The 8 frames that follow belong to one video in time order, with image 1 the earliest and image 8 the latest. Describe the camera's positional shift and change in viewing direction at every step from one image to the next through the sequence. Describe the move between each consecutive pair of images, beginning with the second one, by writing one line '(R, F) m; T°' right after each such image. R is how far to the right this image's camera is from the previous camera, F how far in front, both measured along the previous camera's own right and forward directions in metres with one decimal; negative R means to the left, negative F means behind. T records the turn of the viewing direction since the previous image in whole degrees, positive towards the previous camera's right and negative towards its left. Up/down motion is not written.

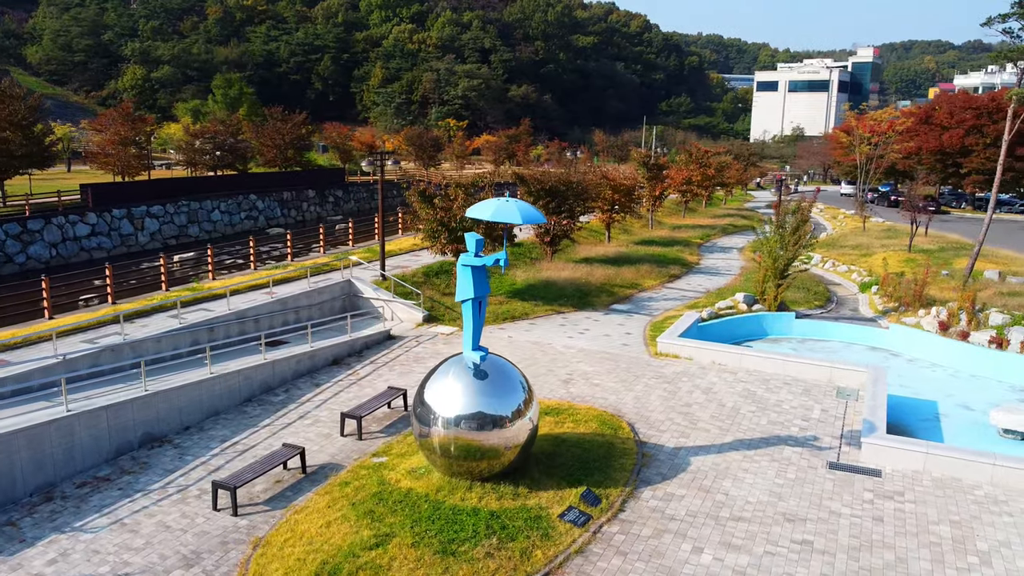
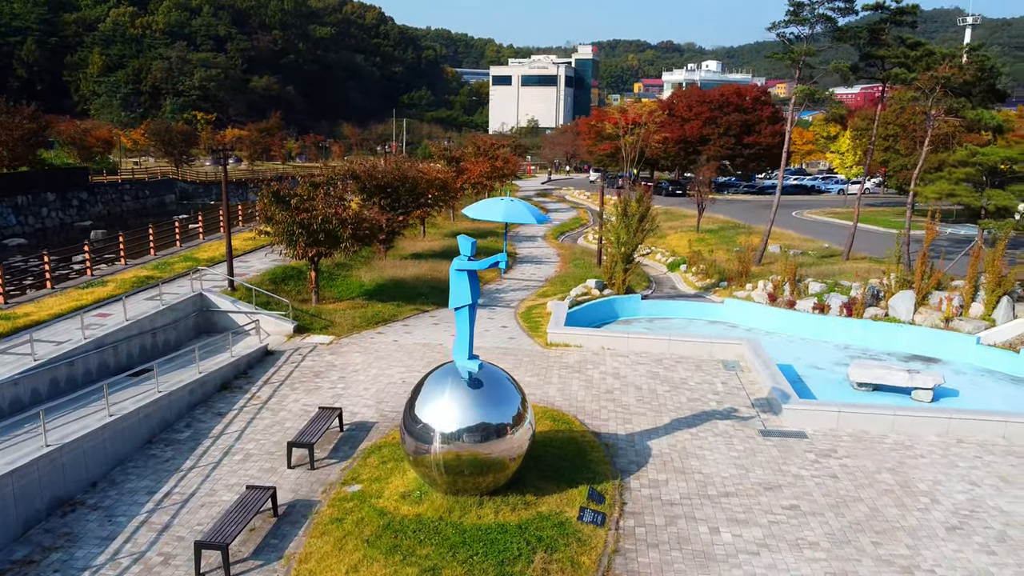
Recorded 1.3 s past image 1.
(-2.3, +0.7) m; +18°
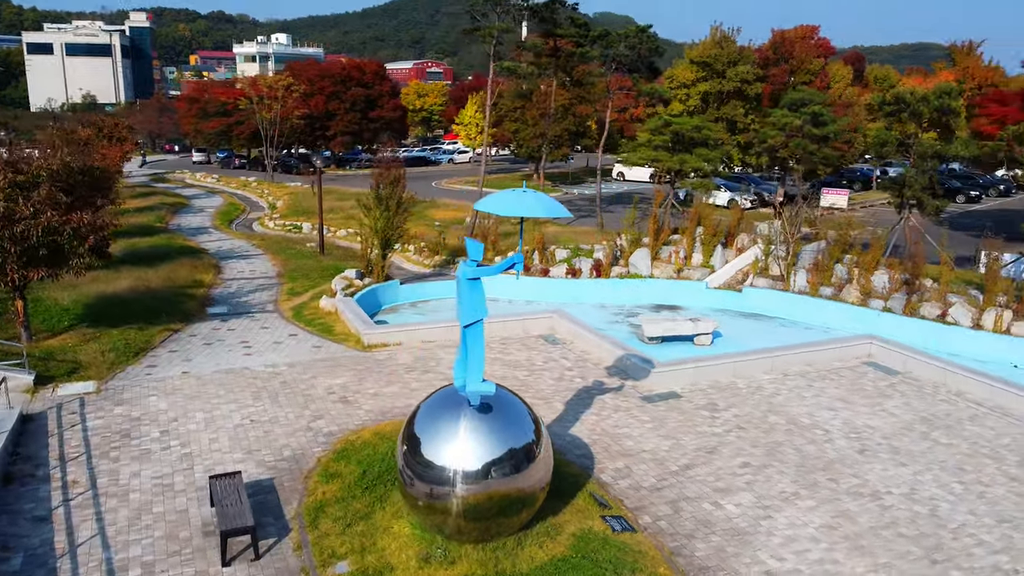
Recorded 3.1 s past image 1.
(-3.2, +1.9) m; +29°
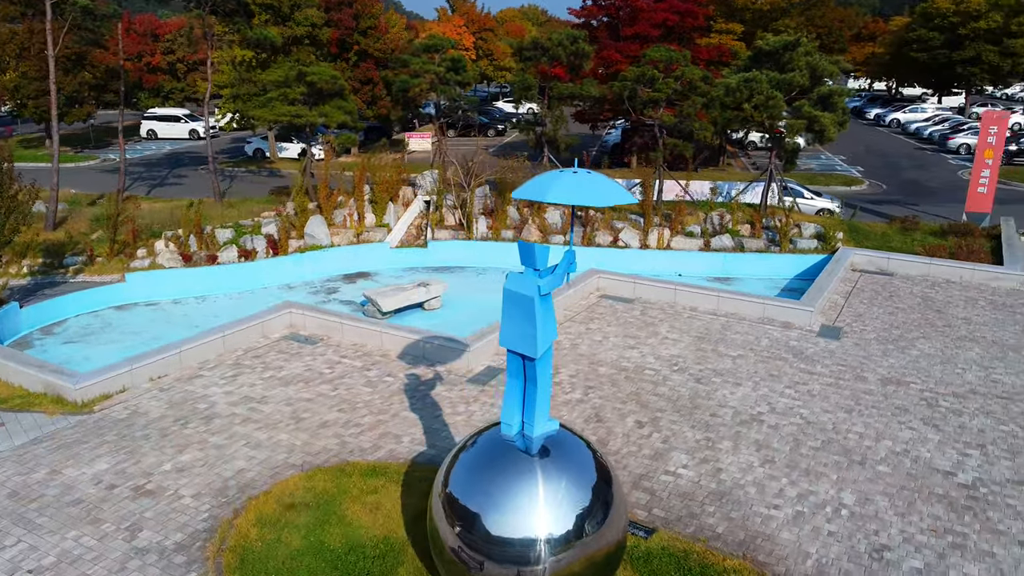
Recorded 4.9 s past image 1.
(-3.1, +2.4) m; +35°
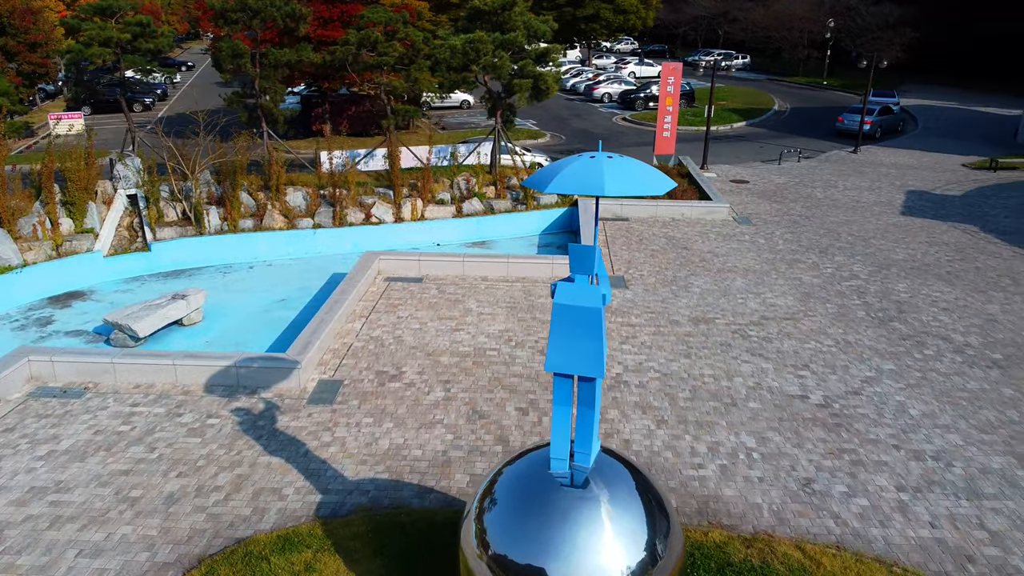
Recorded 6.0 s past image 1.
(-1.8, +1.2) m; +25°
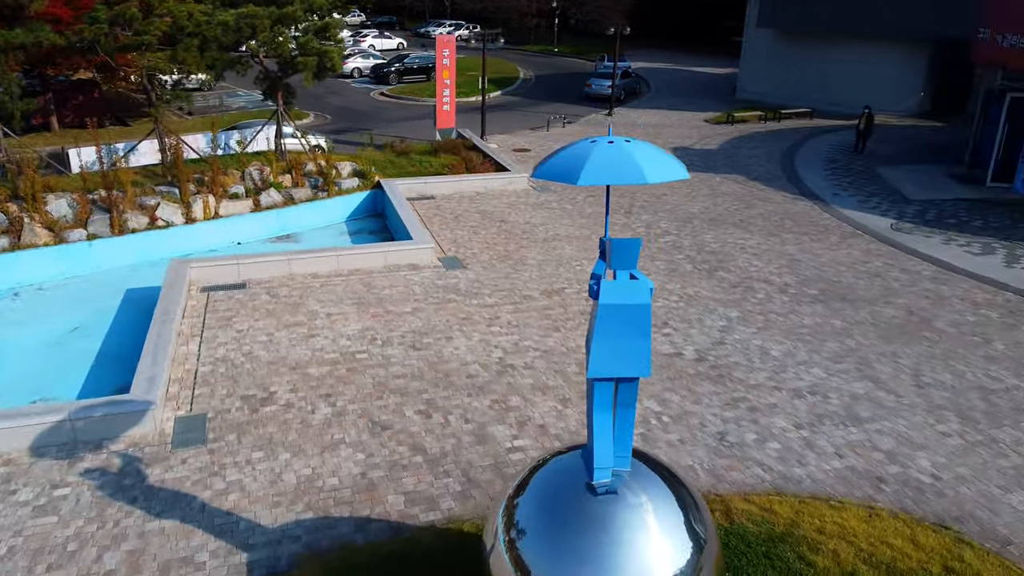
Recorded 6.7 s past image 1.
(-1.3, +0.6) m; +18°
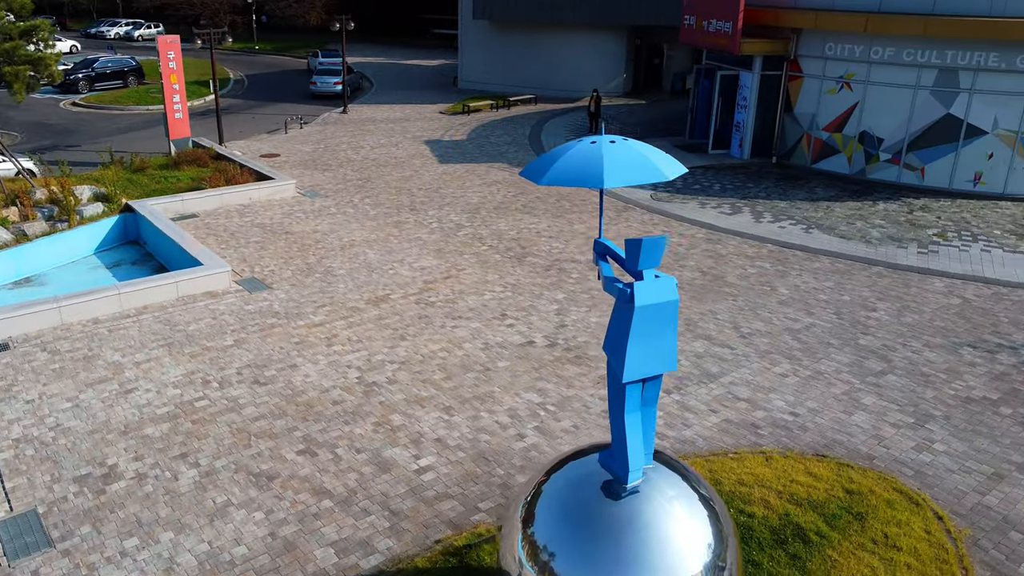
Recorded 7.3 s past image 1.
(-1.3, +0.5) m; +20°
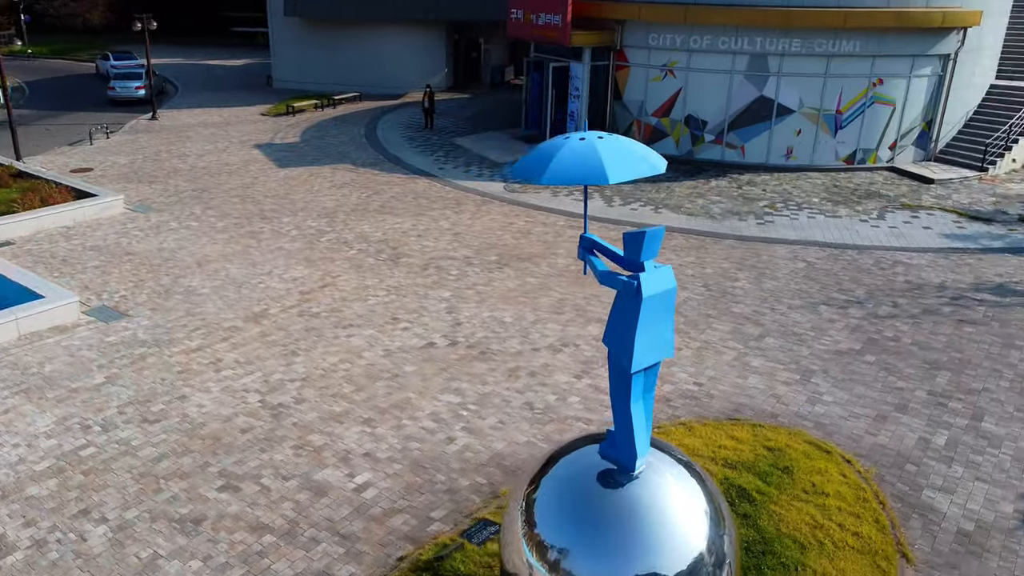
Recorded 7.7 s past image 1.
(-0.8, +0.1) m; +13°
